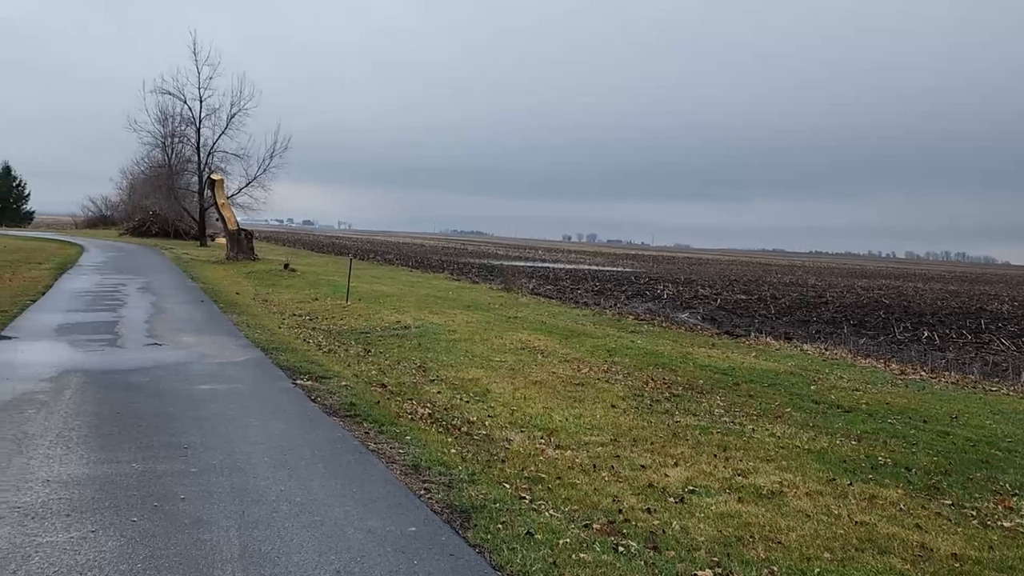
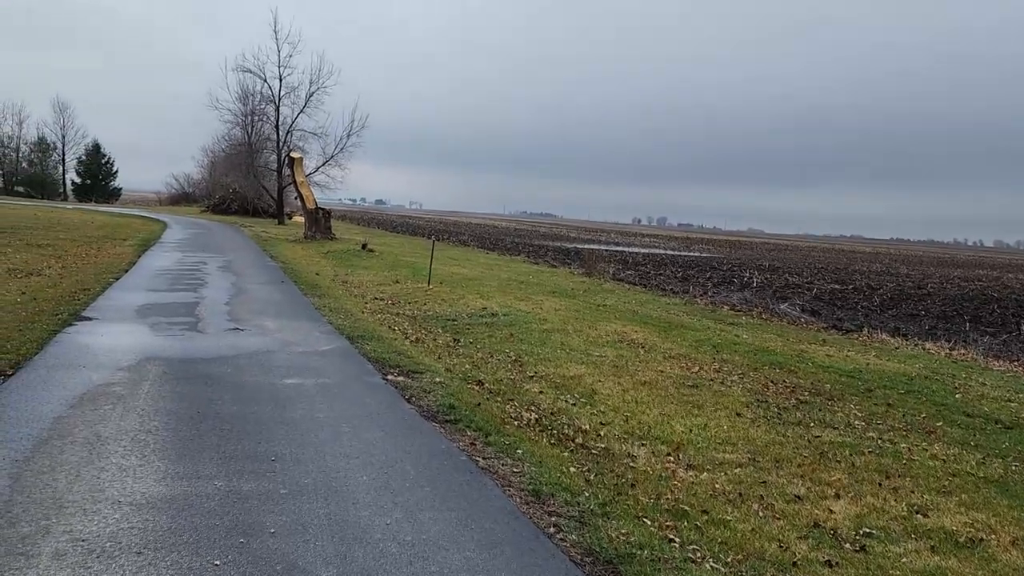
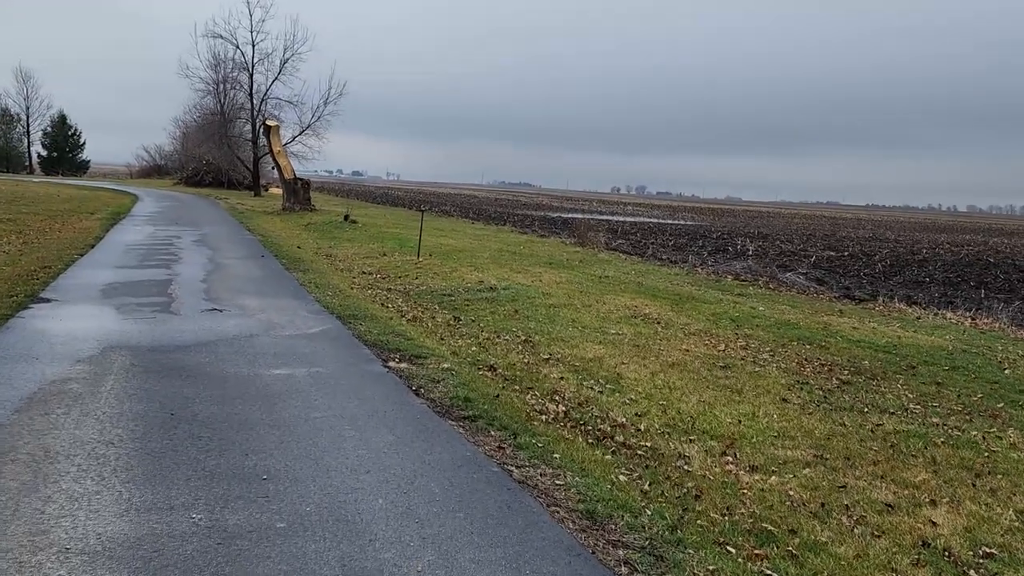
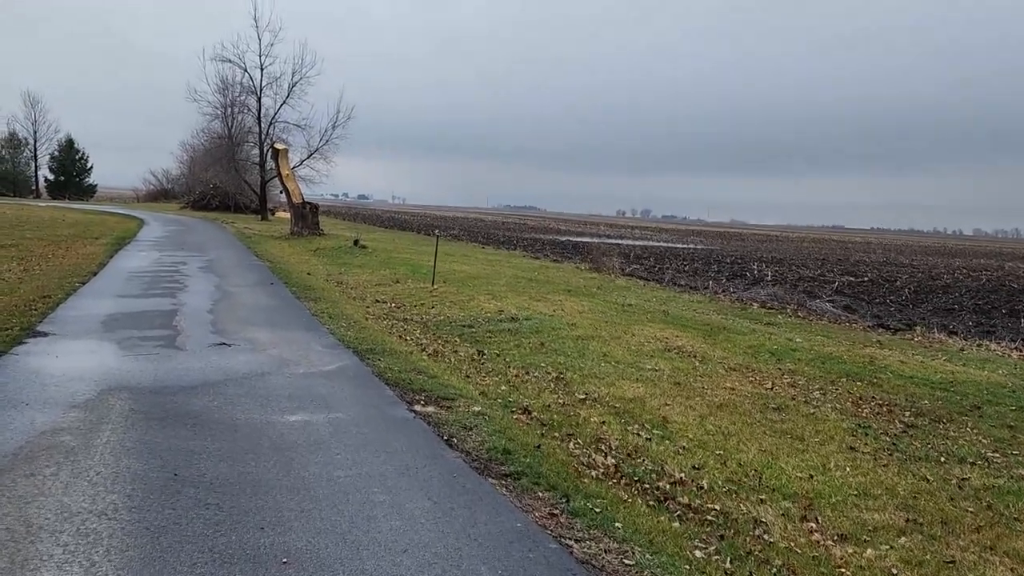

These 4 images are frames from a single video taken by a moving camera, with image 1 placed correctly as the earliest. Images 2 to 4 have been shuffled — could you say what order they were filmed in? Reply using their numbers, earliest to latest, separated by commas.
2, 3, 4
